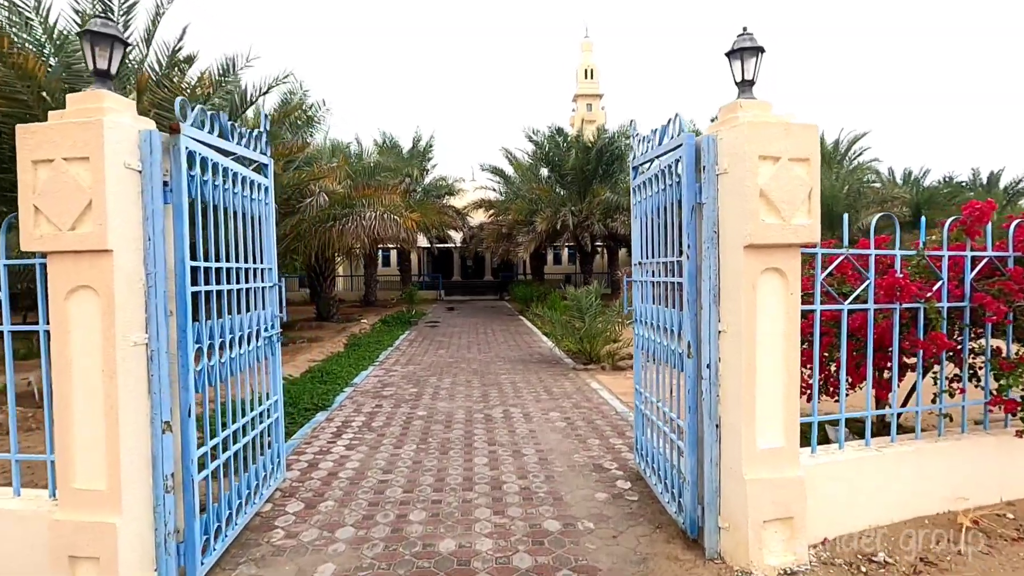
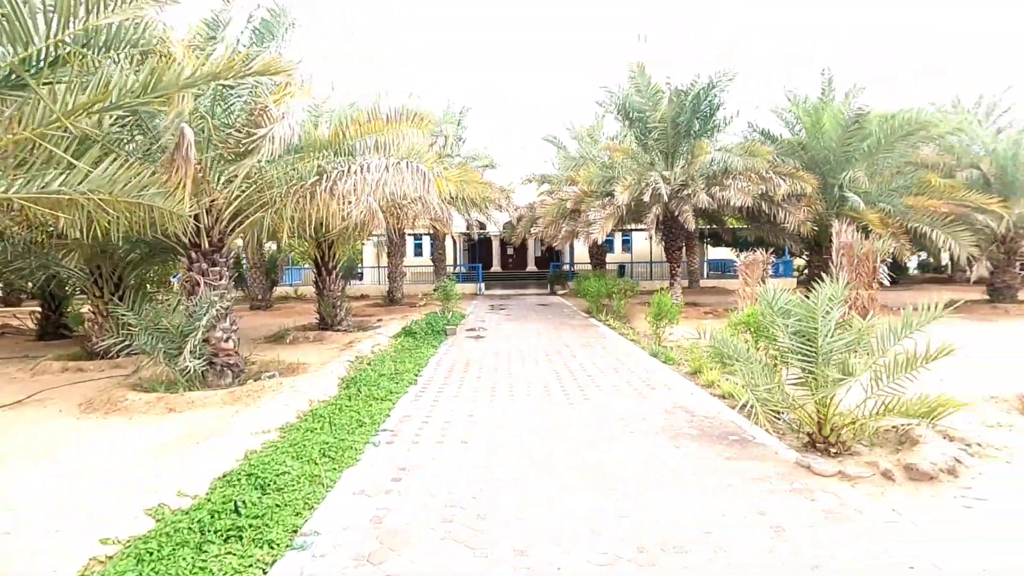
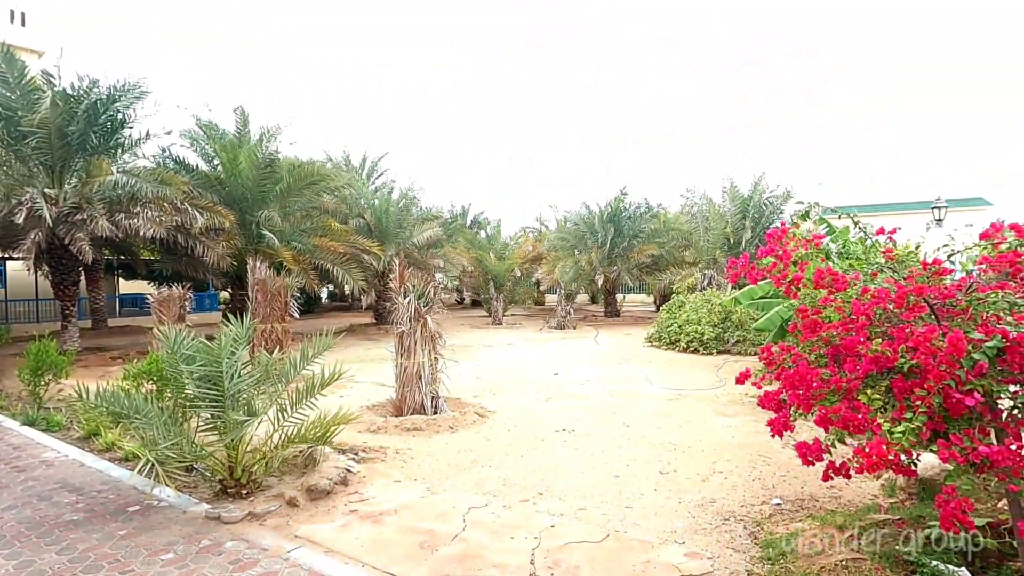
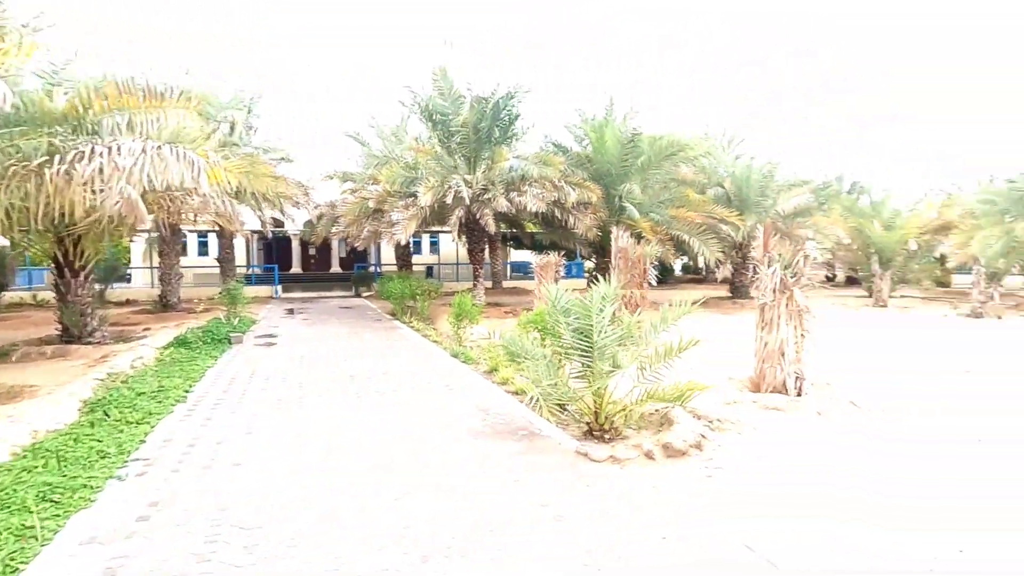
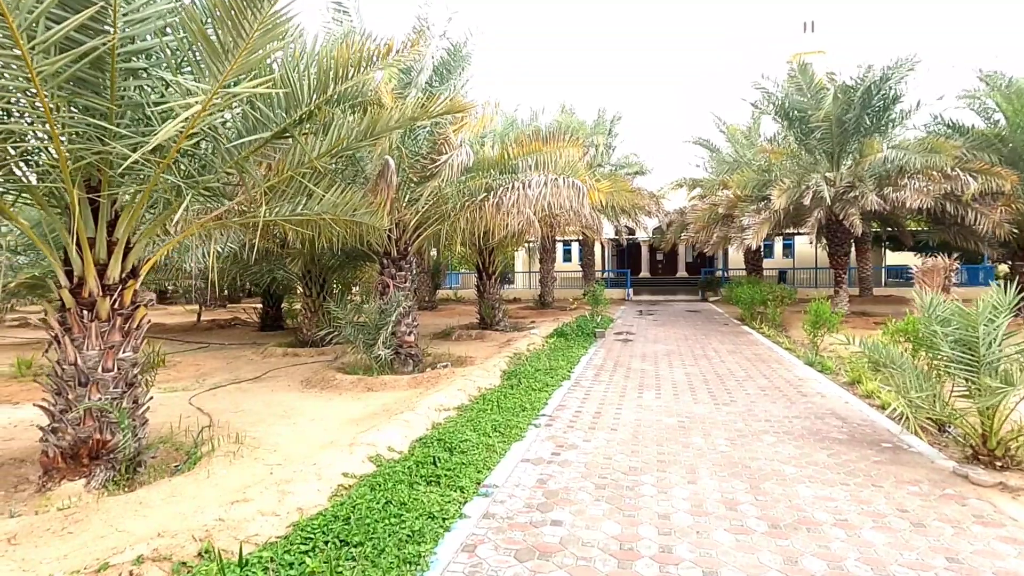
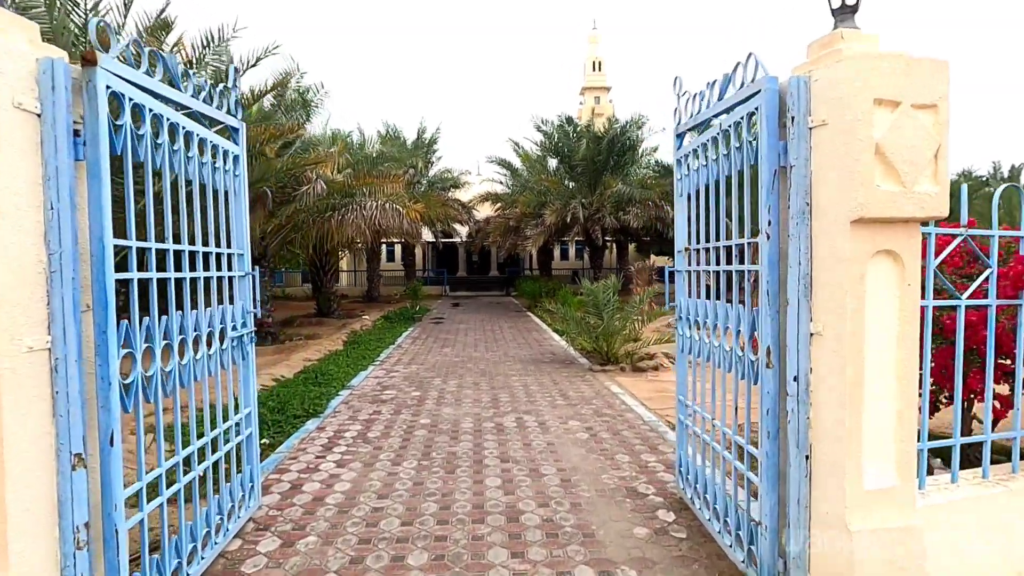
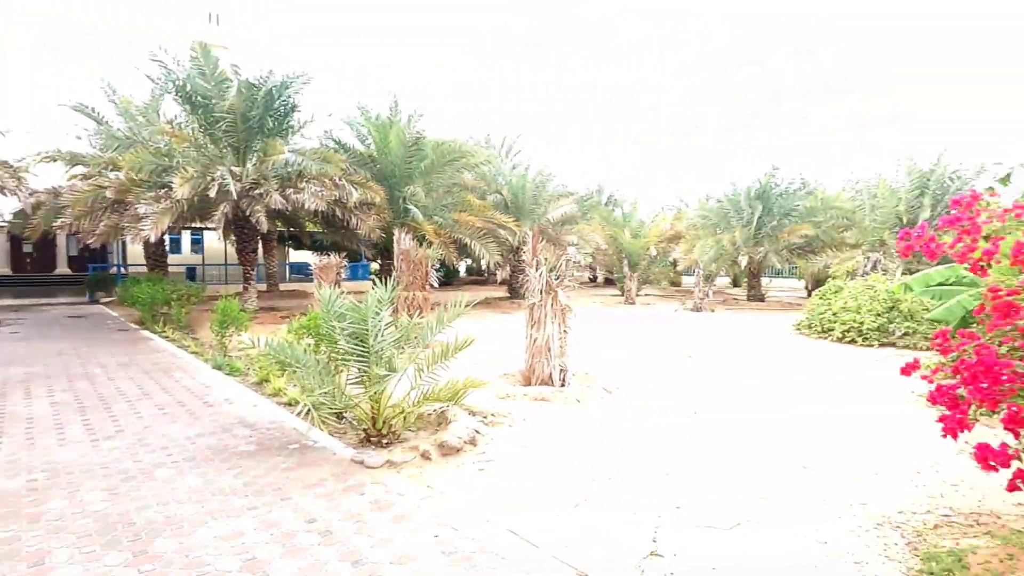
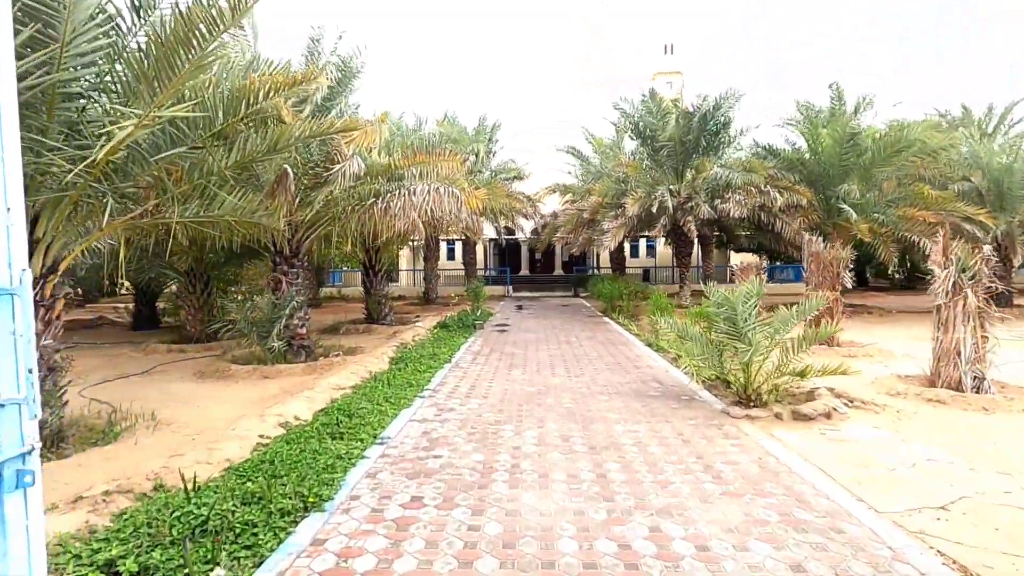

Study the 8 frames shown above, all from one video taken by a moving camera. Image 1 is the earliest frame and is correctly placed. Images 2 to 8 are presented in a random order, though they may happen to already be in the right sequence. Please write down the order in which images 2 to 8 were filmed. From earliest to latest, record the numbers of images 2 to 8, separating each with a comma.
6, 8, 5, 2, 4, 7, 3
